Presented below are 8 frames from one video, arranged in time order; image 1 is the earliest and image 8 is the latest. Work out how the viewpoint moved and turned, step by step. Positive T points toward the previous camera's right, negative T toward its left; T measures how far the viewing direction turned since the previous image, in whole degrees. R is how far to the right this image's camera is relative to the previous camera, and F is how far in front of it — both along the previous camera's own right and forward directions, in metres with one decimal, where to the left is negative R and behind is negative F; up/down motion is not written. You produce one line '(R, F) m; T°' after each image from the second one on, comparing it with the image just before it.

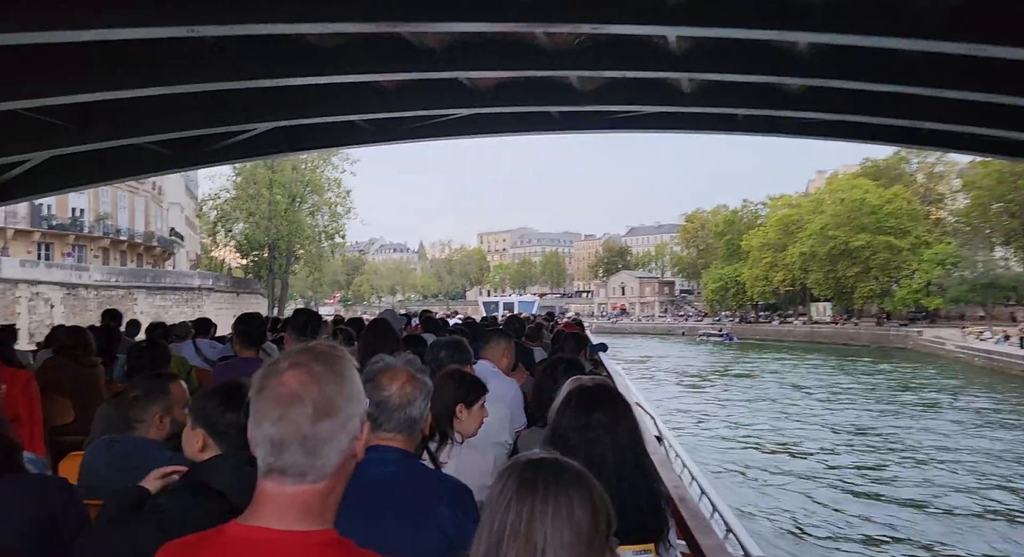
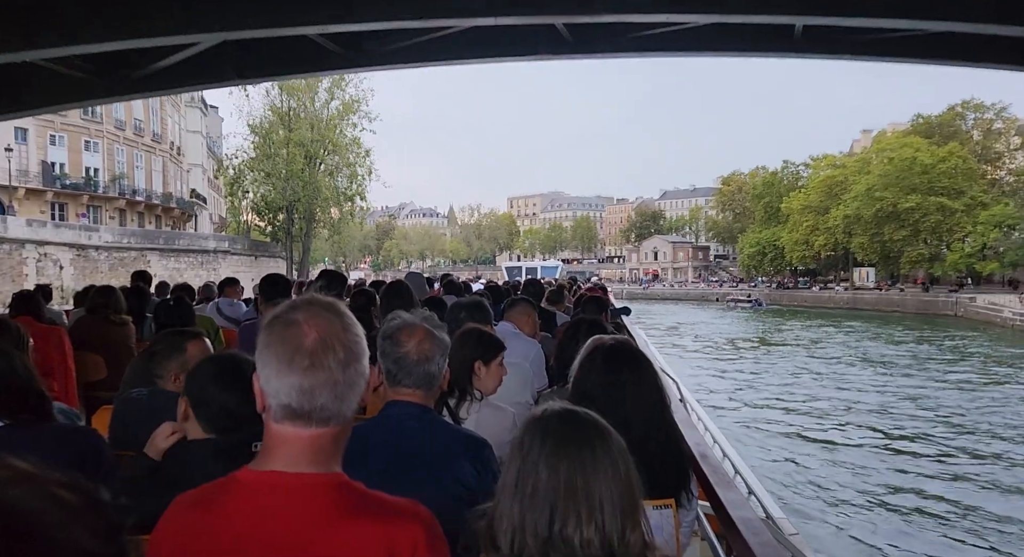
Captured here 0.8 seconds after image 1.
(+0.2, +1.0) m; -3°
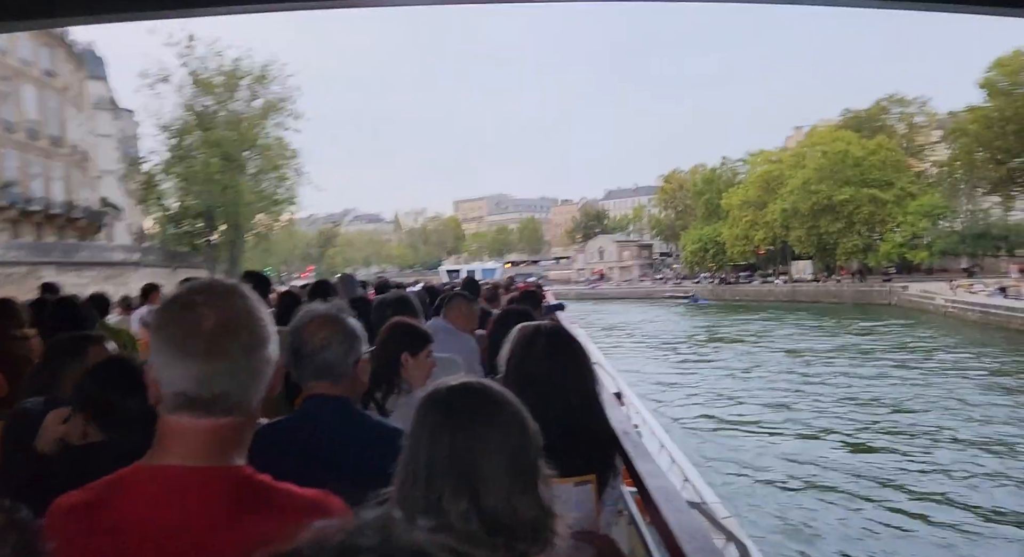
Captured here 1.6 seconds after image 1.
(+0.4, +0.8) m; +4°
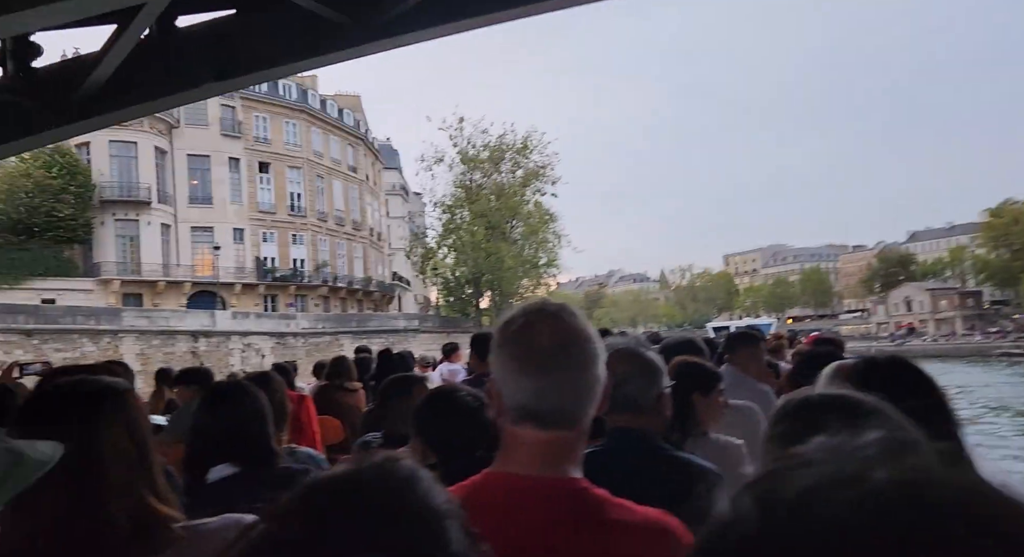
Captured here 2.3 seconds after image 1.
(0.0, +1.4) m; -23°
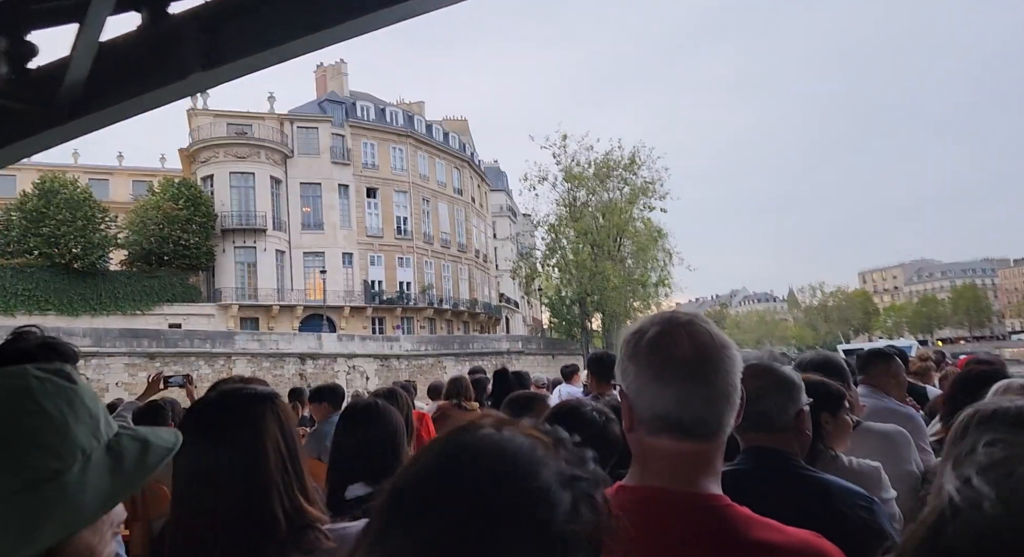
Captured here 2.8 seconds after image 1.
(+0.3, +0.8) m; -10°
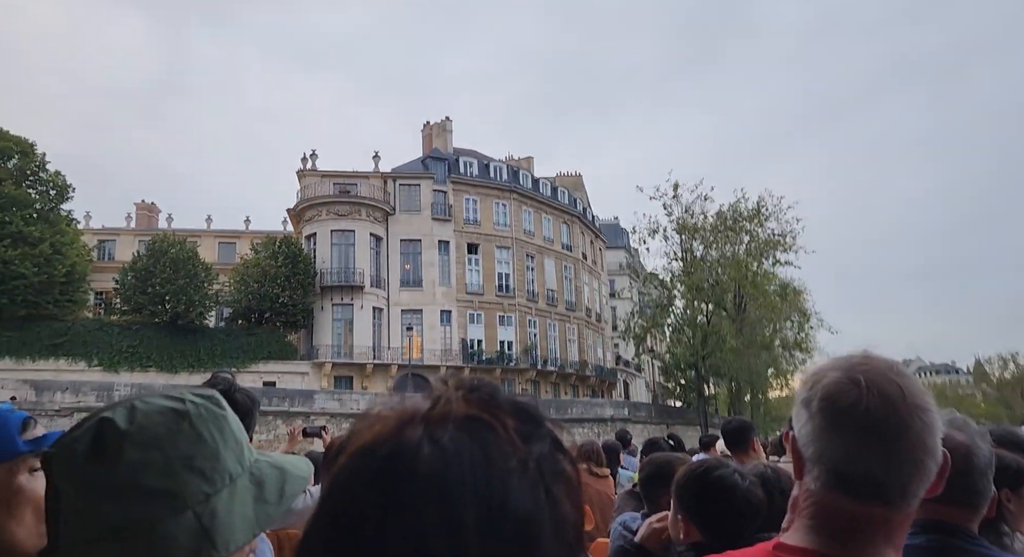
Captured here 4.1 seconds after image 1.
(+0.8, +1.5) m; -12°
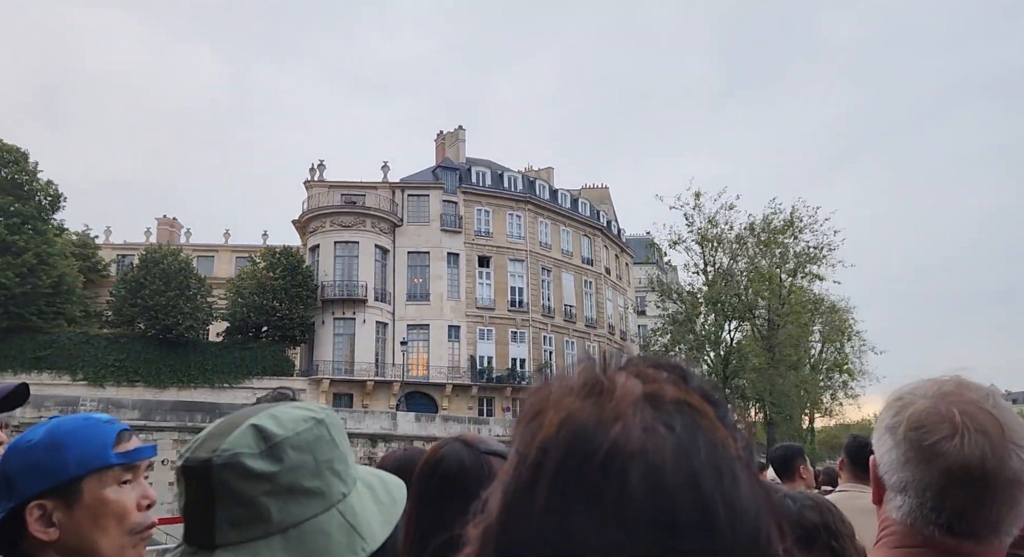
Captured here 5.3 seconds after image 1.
(+1.0, +1.1) m; -4°
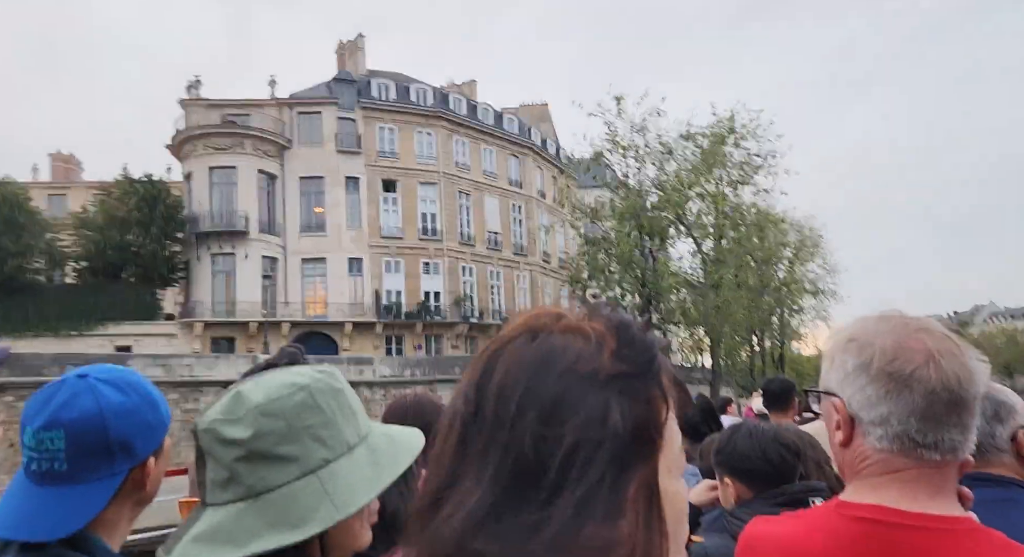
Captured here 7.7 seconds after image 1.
(+2.2, +1.9) m; +1°
